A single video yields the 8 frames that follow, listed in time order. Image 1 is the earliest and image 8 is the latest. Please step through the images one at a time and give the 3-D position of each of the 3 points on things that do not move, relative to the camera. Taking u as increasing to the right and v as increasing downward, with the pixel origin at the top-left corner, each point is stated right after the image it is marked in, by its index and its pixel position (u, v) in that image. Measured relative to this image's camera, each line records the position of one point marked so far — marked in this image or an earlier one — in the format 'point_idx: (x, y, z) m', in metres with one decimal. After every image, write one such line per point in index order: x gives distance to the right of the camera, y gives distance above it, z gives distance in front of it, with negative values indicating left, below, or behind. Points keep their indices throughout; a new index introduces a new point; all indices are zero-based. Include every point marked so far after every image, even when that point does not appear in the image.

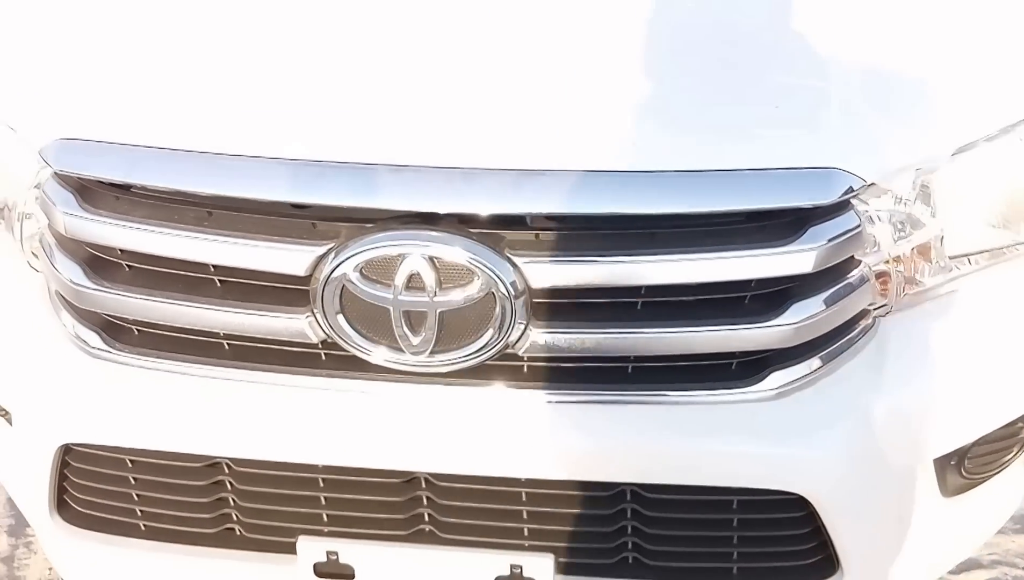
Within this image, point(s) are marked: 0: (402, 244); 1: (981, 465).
0: (-0.1, +0.1, +1.0) m
1: (+0.7, -0.3, +1.3) m
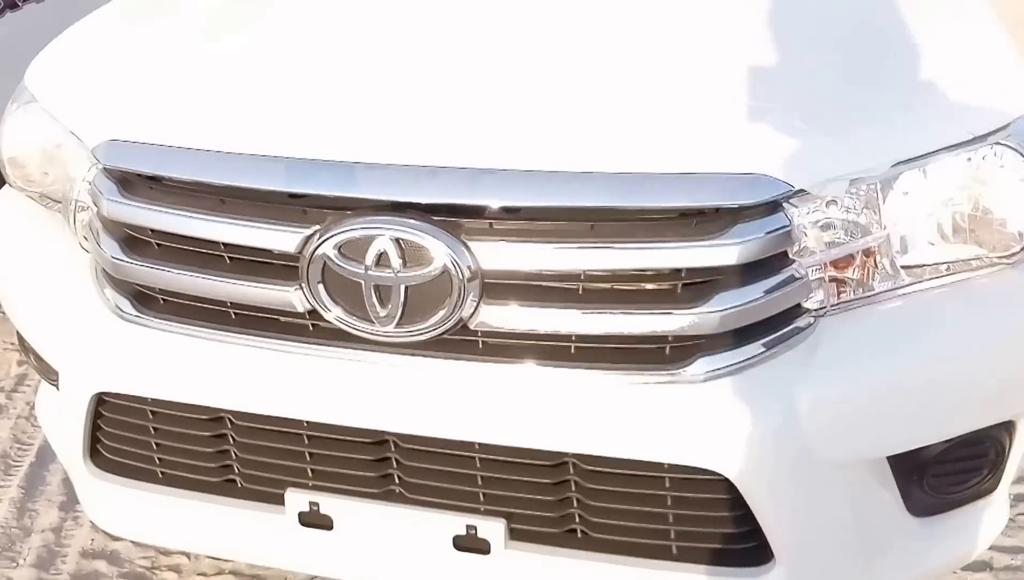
0: (-0.2, +0.1, +1.1) m
1: (+0.7, -0.3, +1.4) m
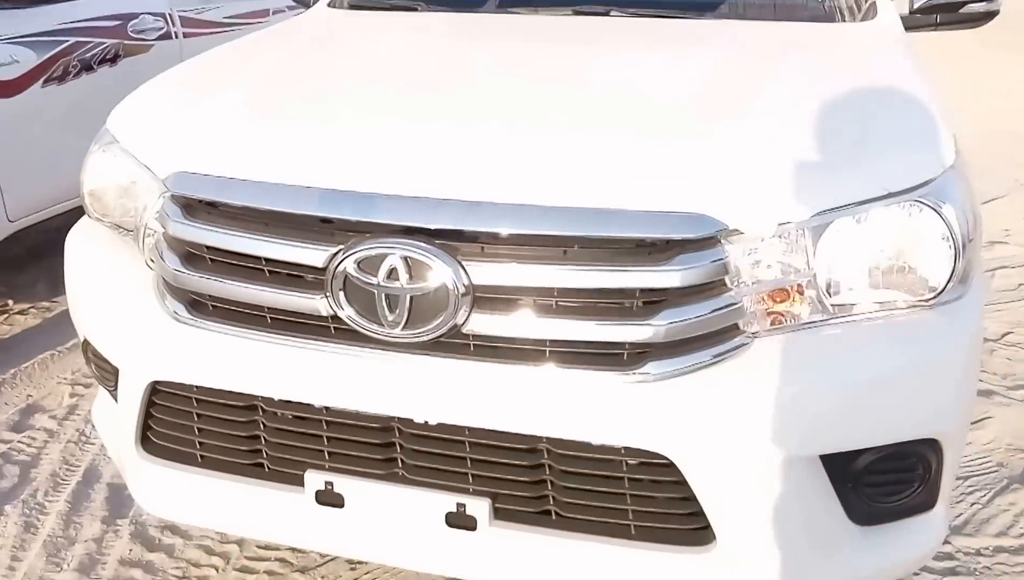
0: (-0.2, +0.1, +1.4) m
1: (+0.6, -0.4, +1.6) m
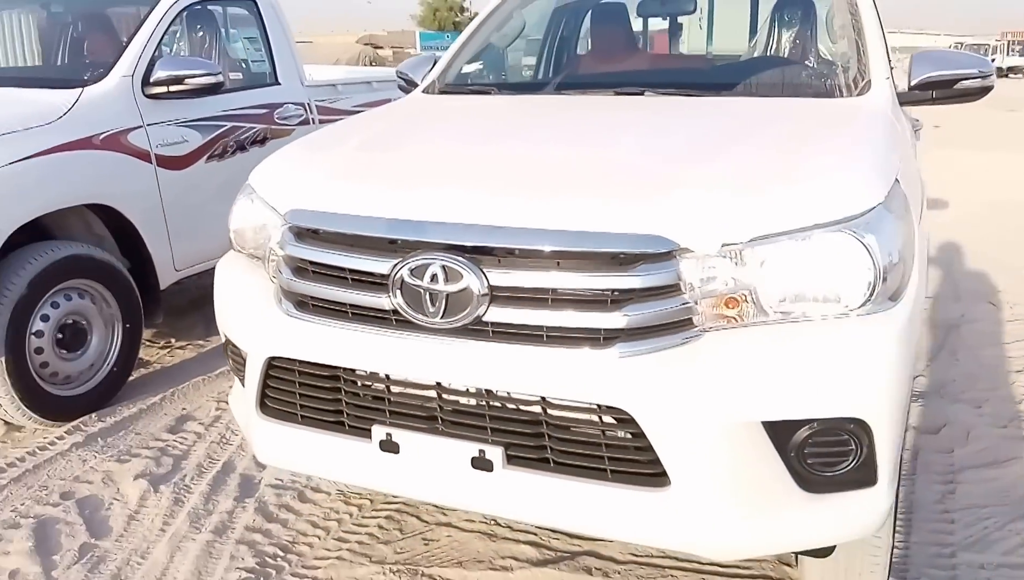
0: (-0.2, +0.1, +2.0) m
1: (+0.7, -0.4, +2.0) m
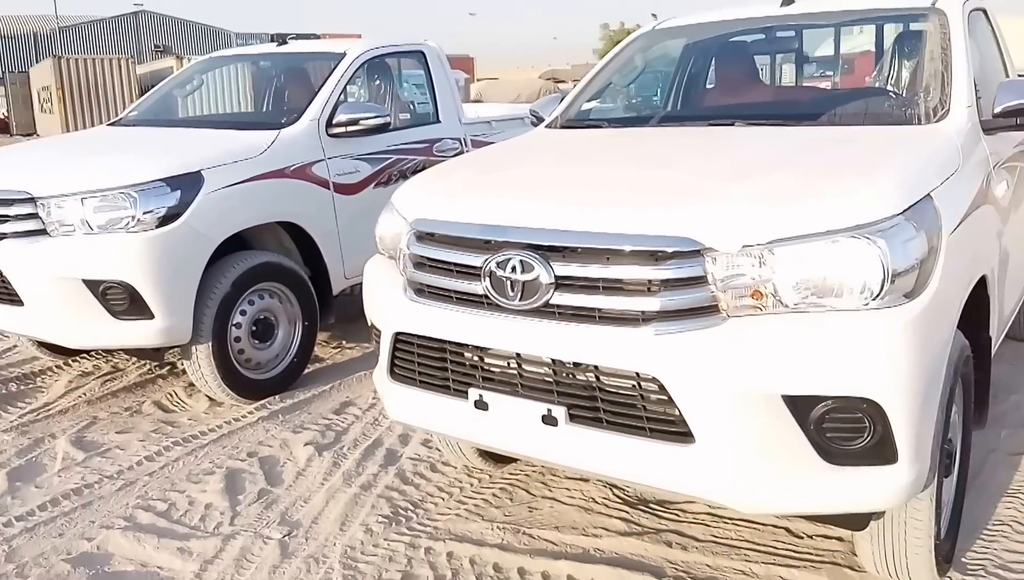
0: (0.0, +0.1, +2.5) m
1: (+0.8, -0.4, +2.4) m
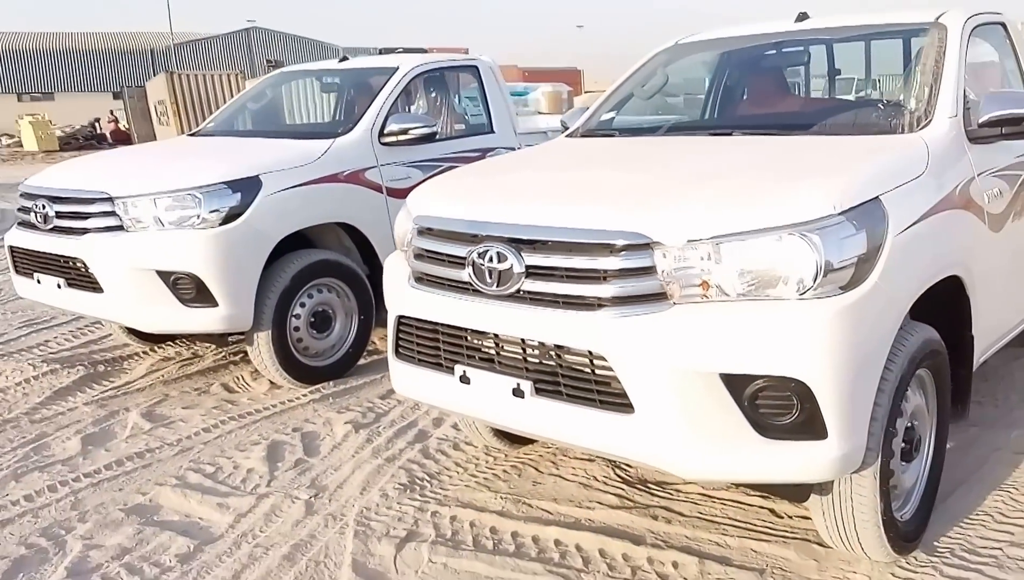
0: (0.0, +0.1, +2.8) m
1: (+0.7, -0.4, +2.6) m
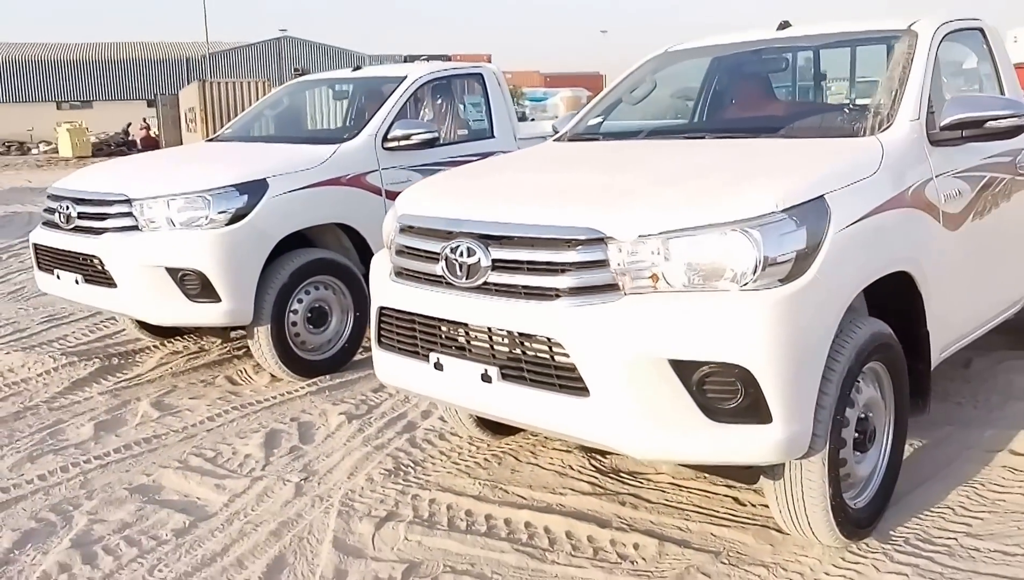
0: (-0.1, +0.2, +3.0) m
1: (+0.6, -0.3, +2.8) m
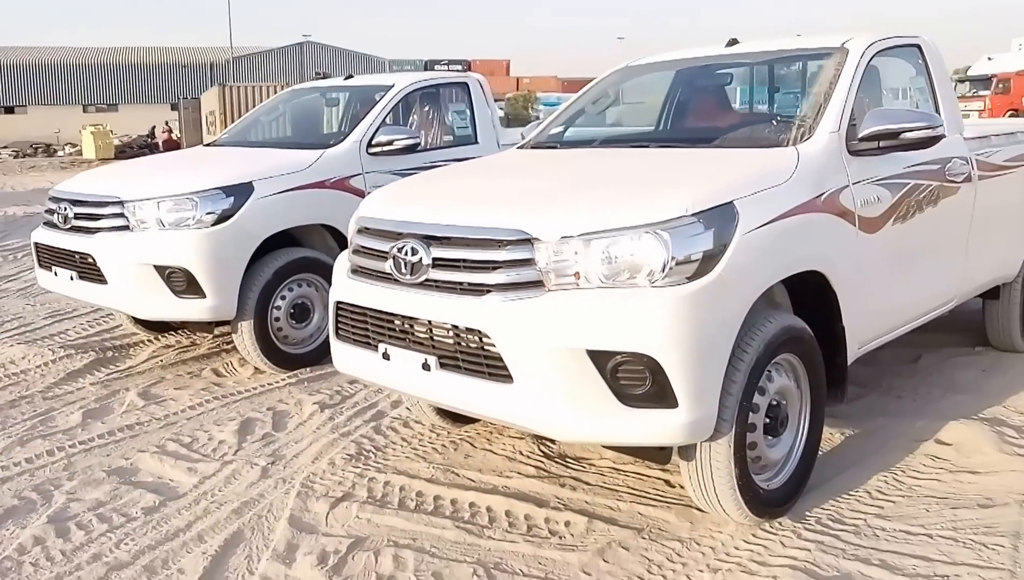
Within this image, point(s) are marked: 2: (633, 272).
0: (-0.4, +0.2, +3.3) m
1: (+0.4, -0.3, +3.0) m
2: (+0.4, +0.1, +3.0) m
